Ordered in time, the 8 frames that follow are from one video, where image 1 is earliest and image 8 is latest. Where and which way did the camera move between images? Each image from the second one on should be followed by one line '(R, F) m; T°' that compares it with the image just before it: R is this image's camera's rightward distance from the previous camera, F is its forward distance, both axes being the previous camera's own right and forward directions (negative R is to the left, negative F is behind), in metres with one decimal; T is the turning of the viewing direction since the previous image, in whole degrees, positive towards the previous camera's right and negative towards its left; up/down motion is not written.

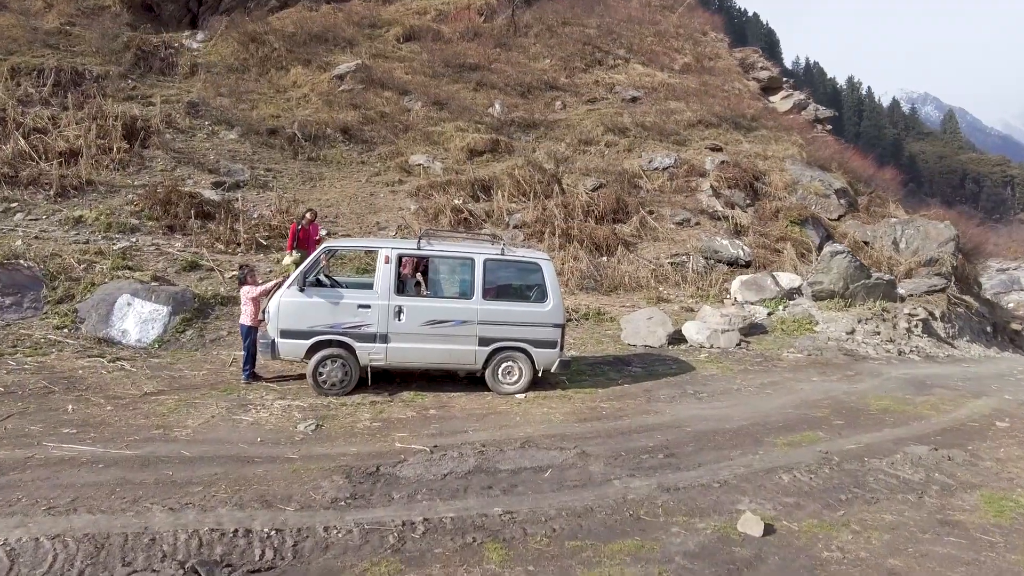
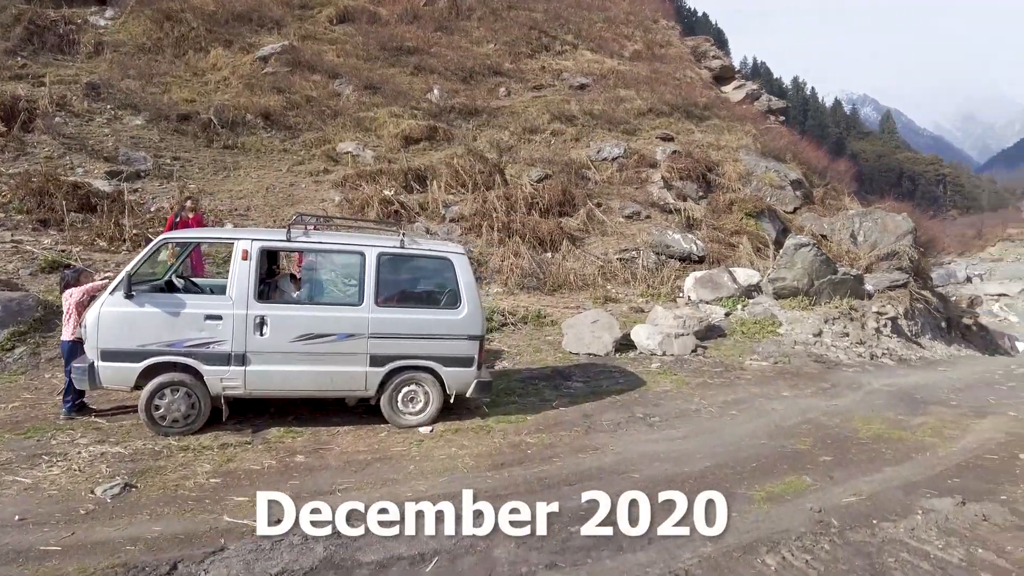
(+0.3, +1.0) m; +4°
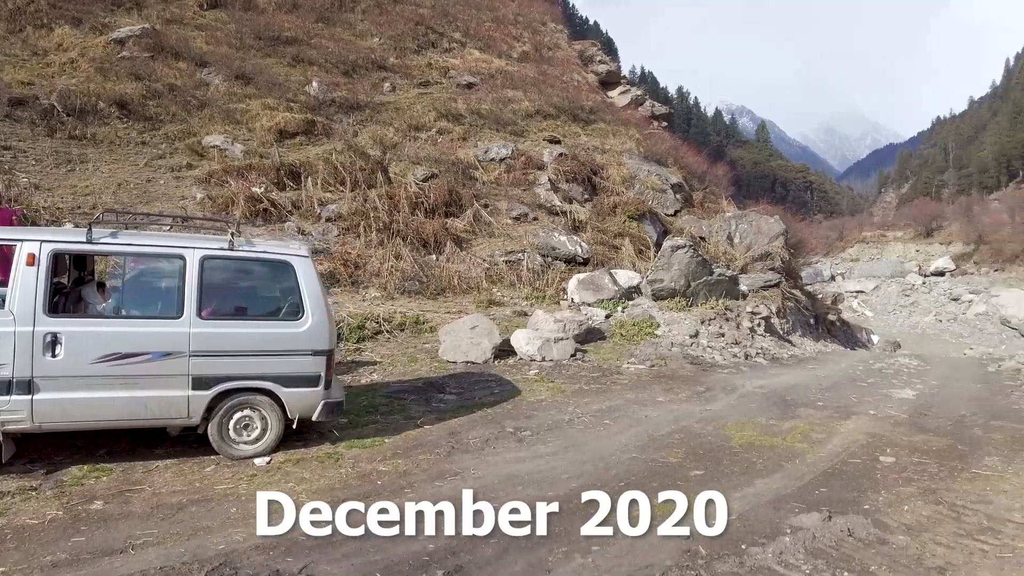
(+0.2, +0.3) m; +9°
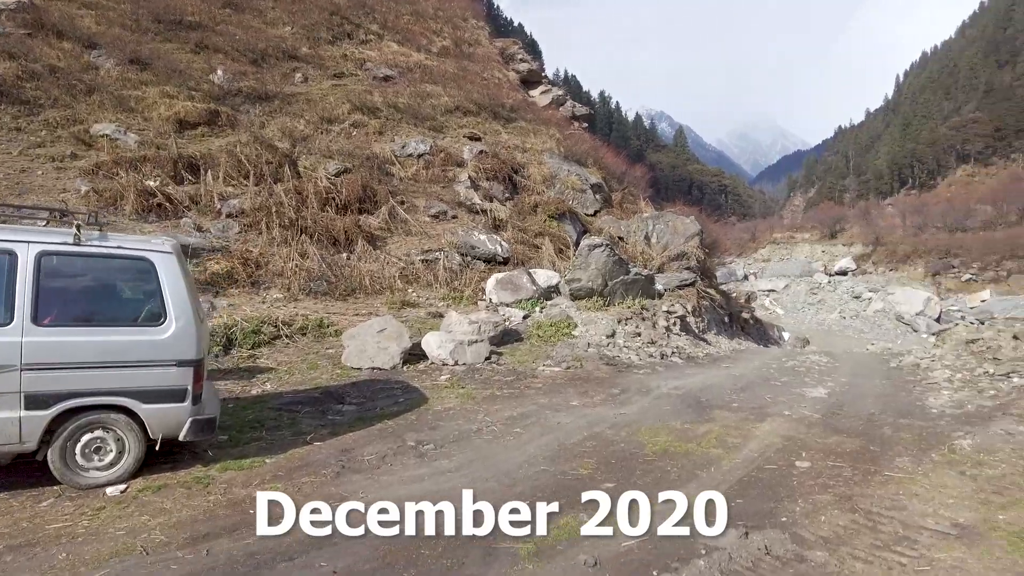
(+0.1, +0.3) m; +6°
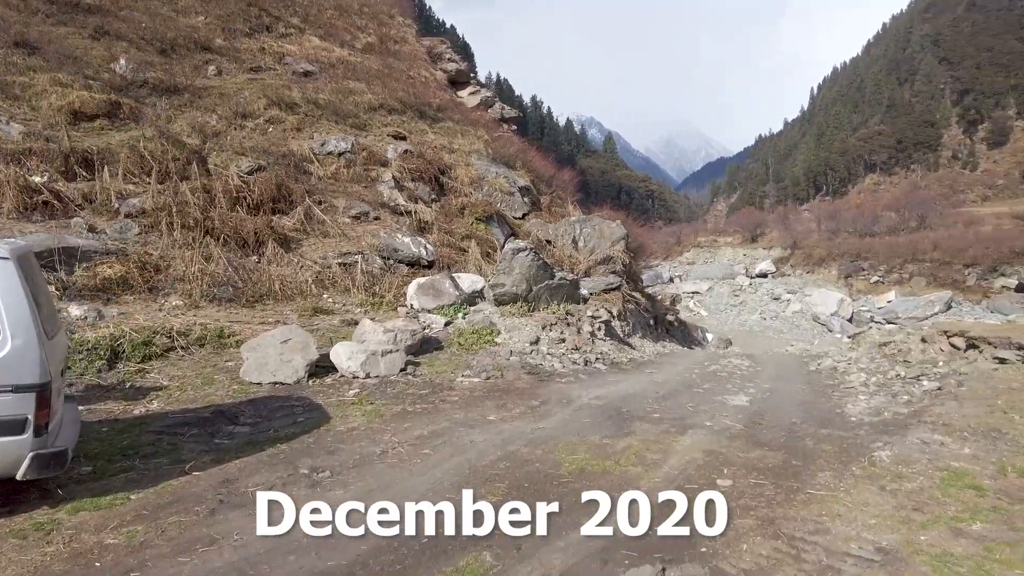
(+0.1, +0.3) m; +6°
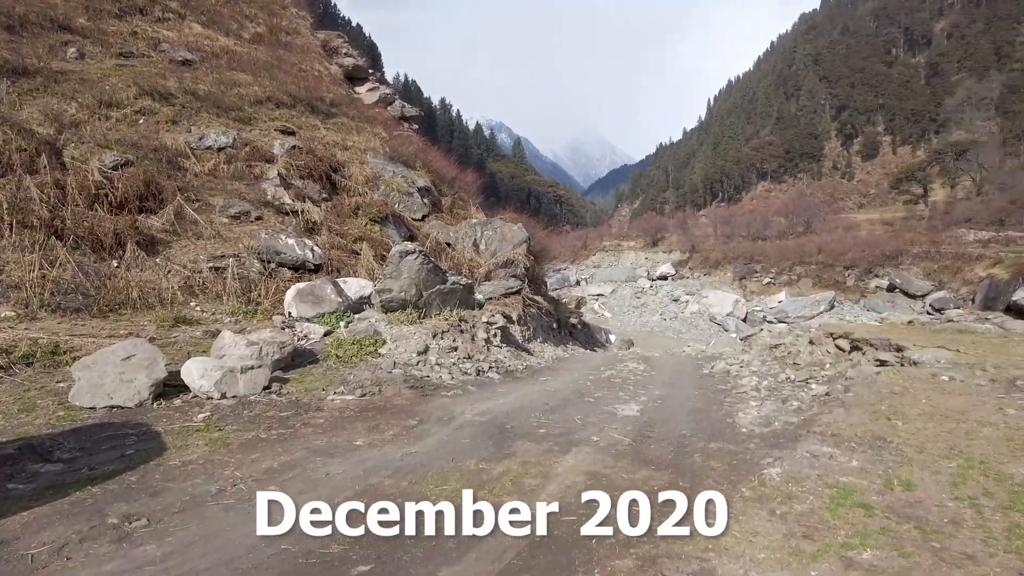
(+0.2, +0.4) m; +8°
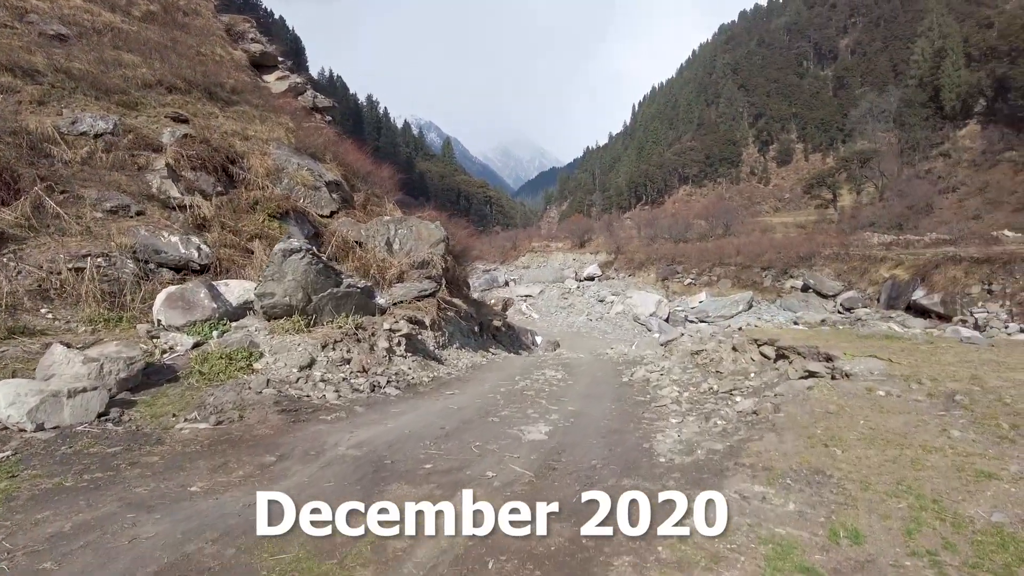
(+0.3, +0.7) m; +6°
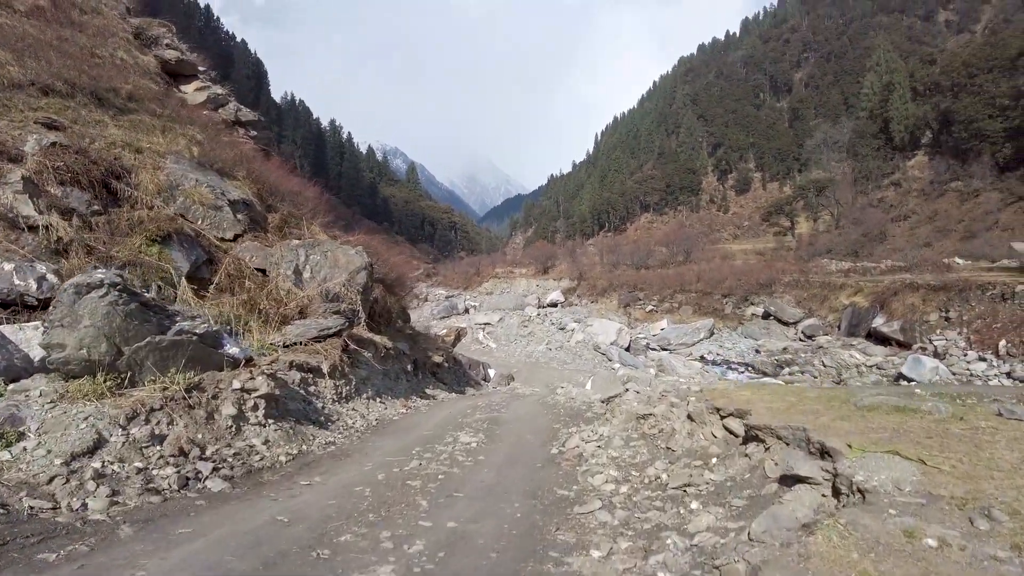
(+0.6, +1.6) m; +3°
